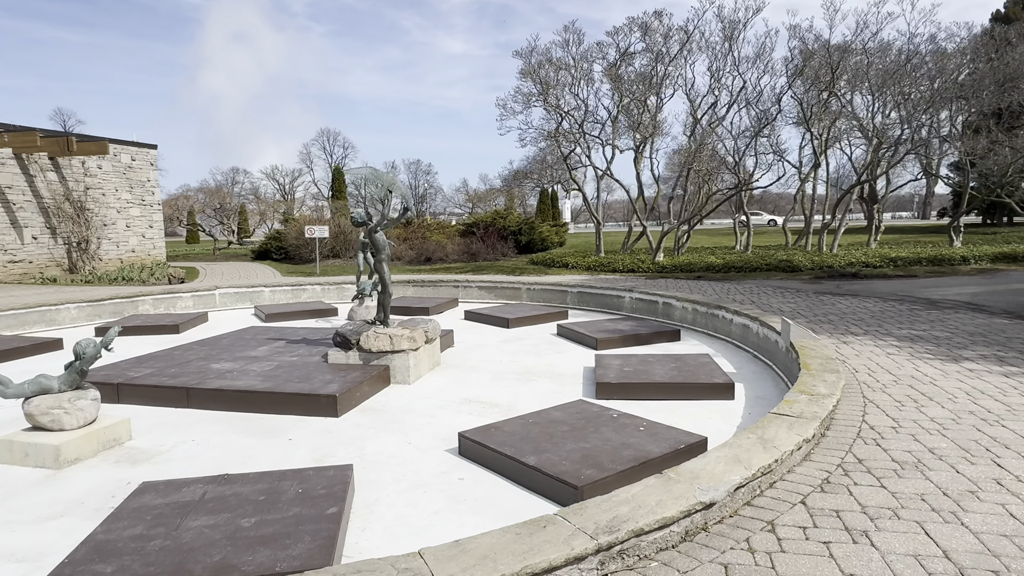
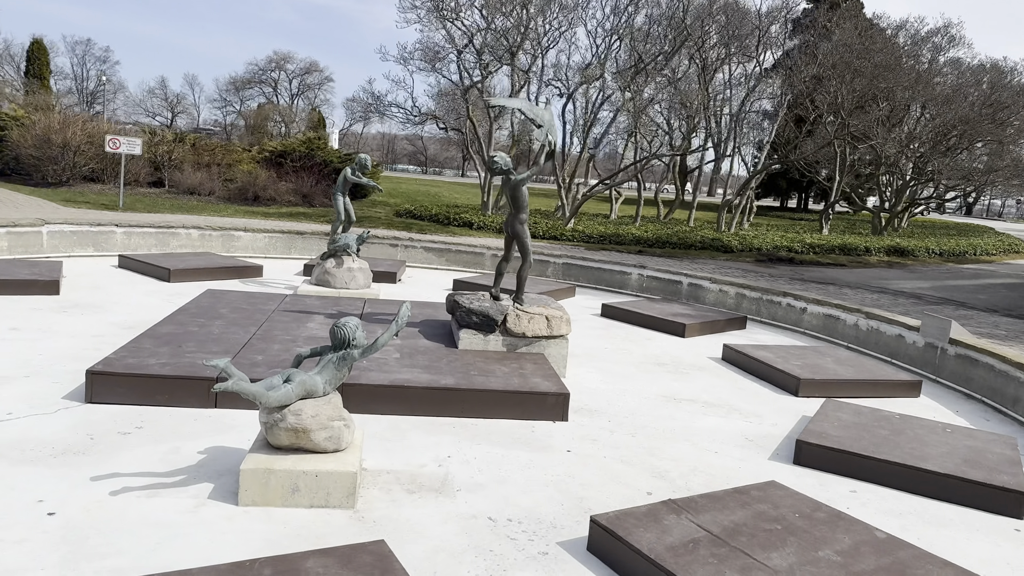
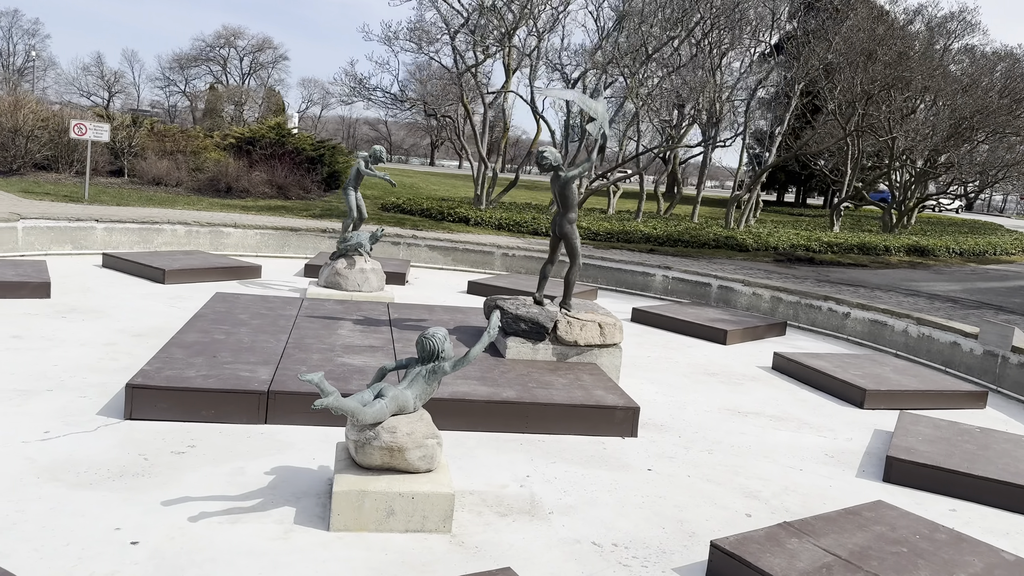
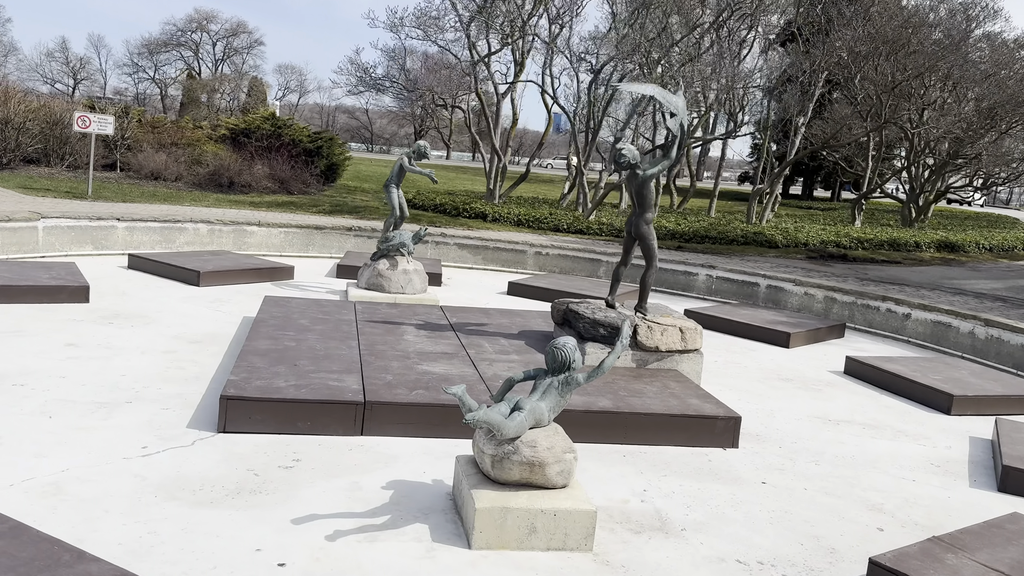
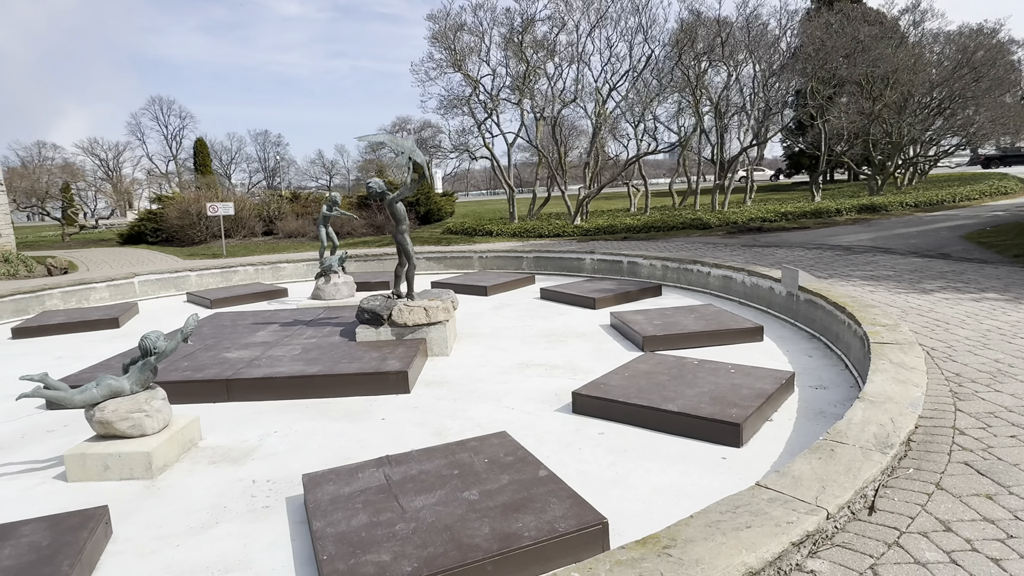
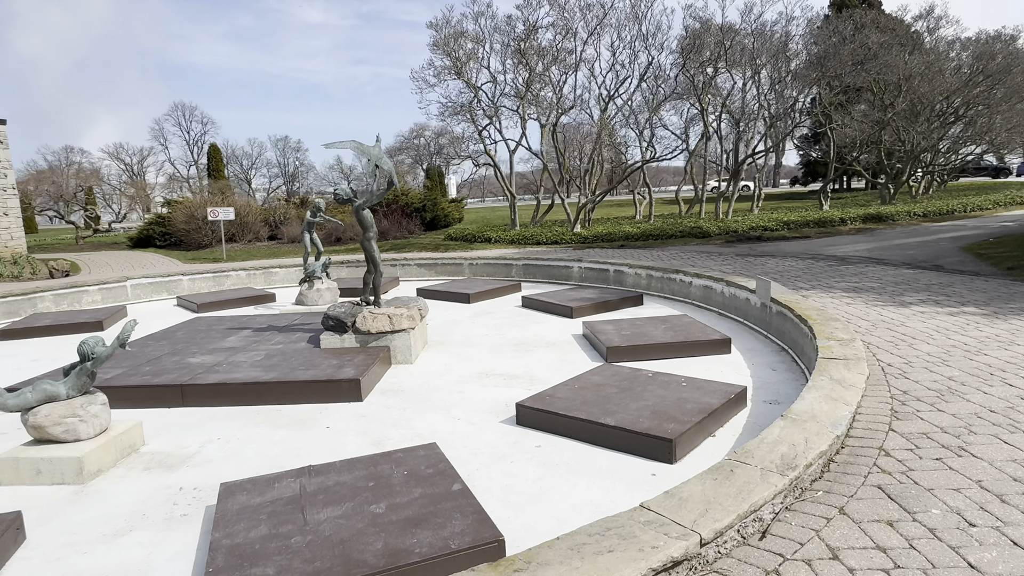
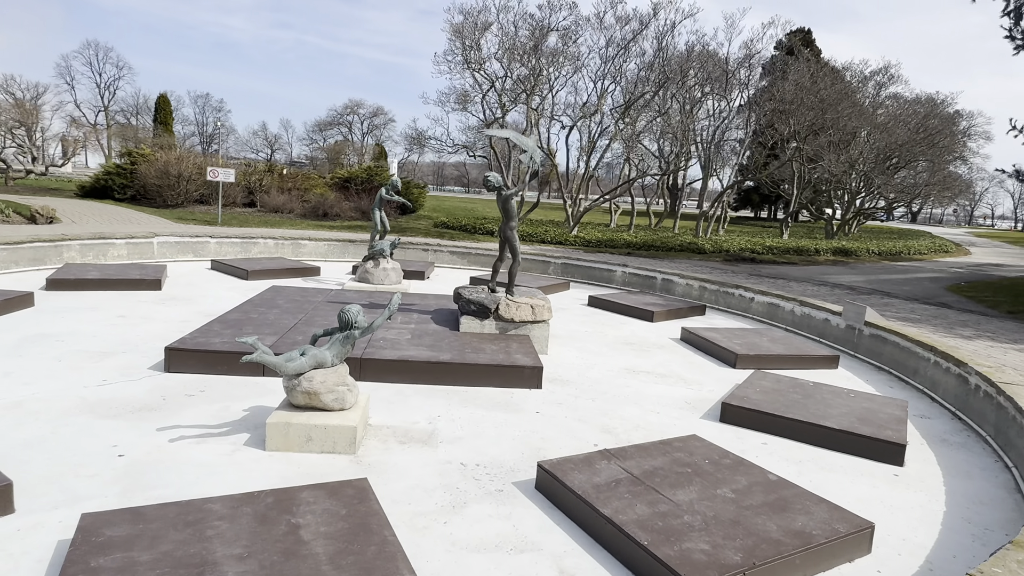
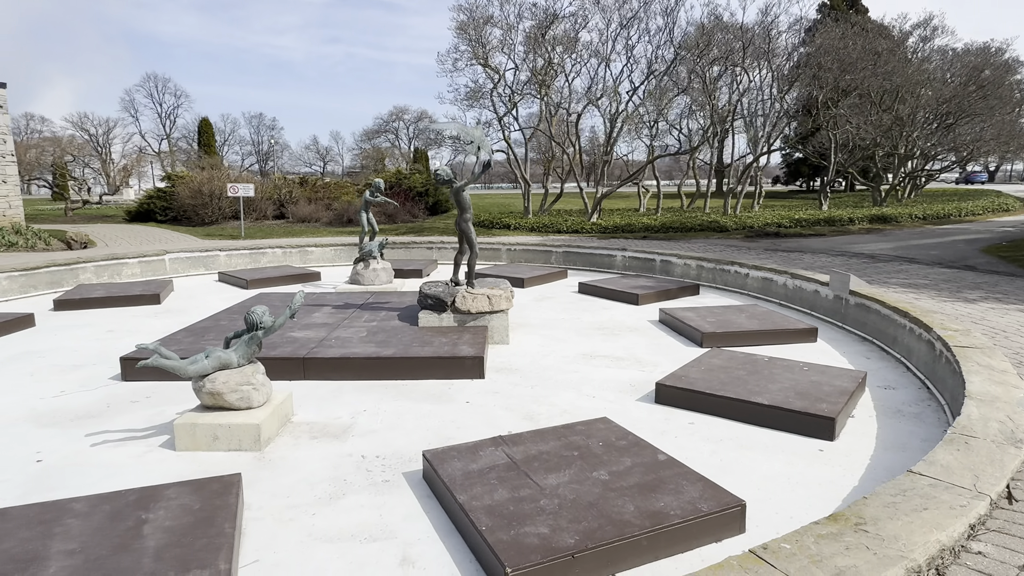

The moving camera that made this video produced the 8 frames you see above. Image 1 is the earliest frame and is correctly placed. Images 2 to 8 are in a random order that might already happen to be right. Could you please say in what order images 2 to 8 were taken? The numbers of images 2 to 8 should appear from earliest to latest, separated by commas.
6, 5, 8, 7, 2, 3, 4
